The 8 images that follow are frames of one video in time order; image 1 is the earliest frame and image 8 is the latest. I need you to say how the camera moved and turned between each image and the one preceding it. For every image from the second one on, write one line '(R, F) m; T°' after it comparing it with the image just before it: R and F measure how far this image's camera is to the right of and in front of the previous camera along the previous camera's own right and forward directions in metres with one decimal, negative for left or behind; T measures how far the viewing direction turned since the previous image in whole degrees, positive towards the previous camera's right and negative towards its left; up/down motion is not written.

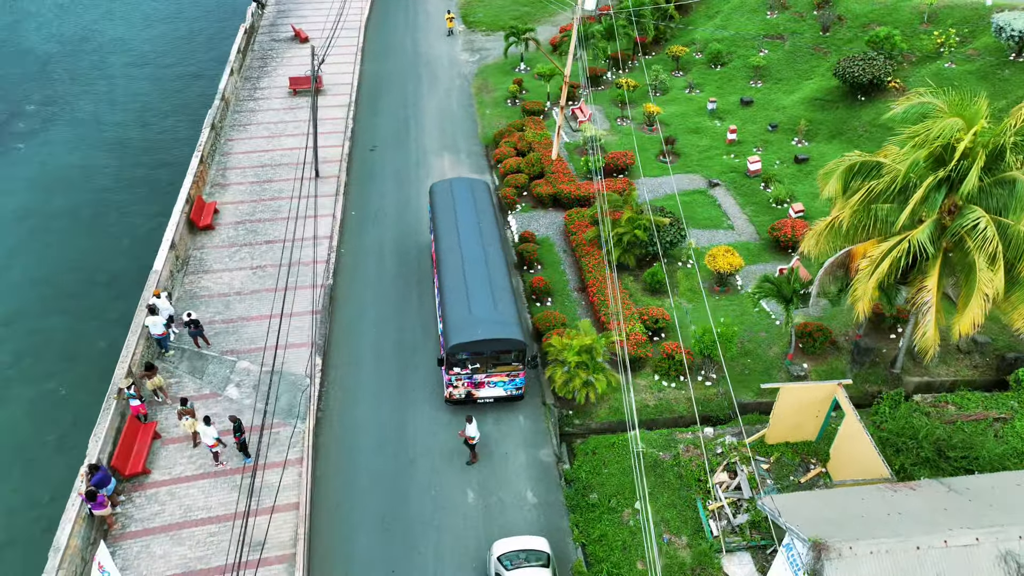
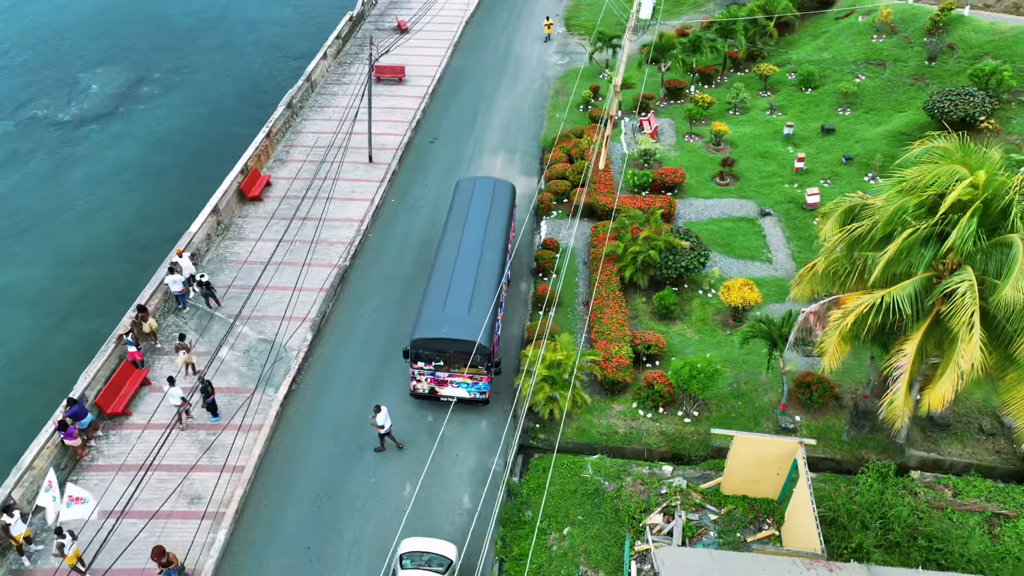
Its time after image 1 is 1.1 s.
(+4.3, +0.7) m; -10°
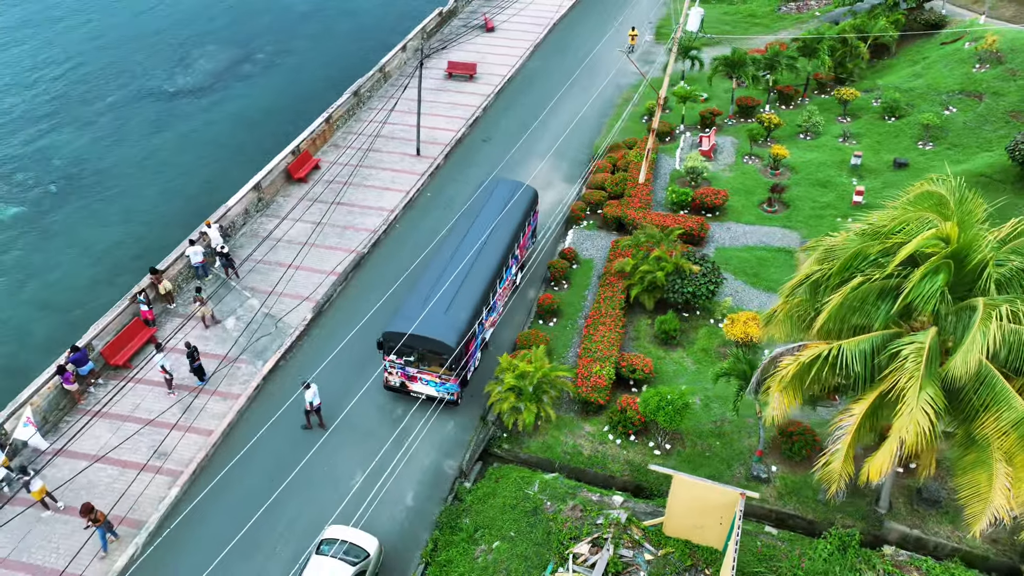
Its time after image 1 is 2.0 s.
(+3.8, +0.6) m; -9°
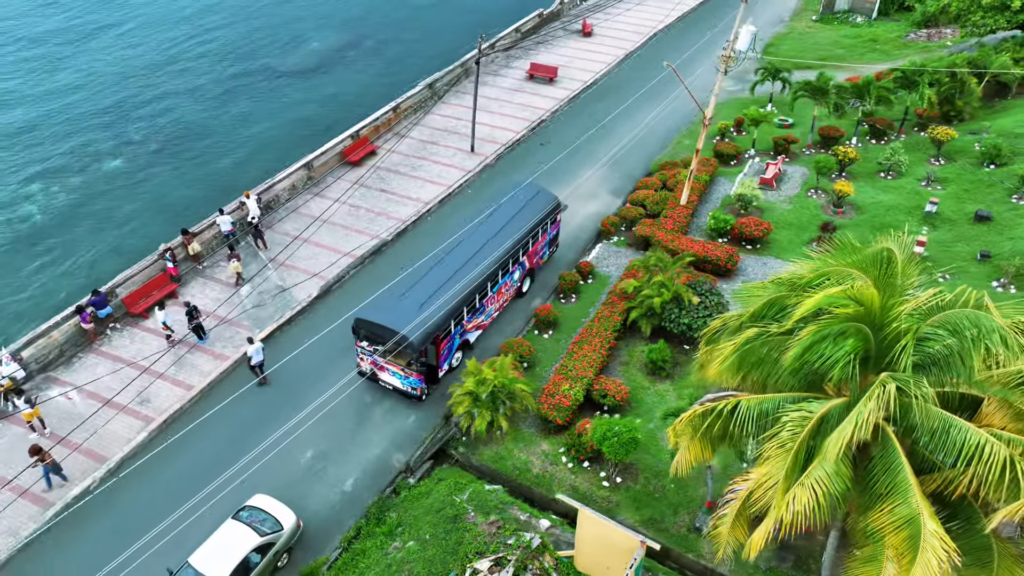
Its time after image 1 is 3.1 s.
(+4.3, +0.7) m; -10°
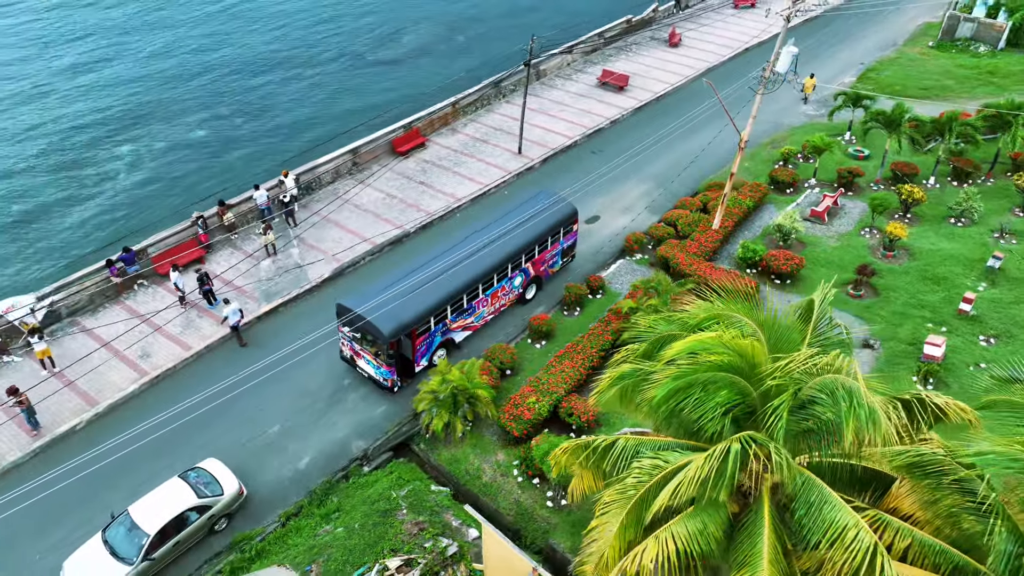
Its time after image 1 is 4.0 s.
(+3.7, +0.5) m; -9°
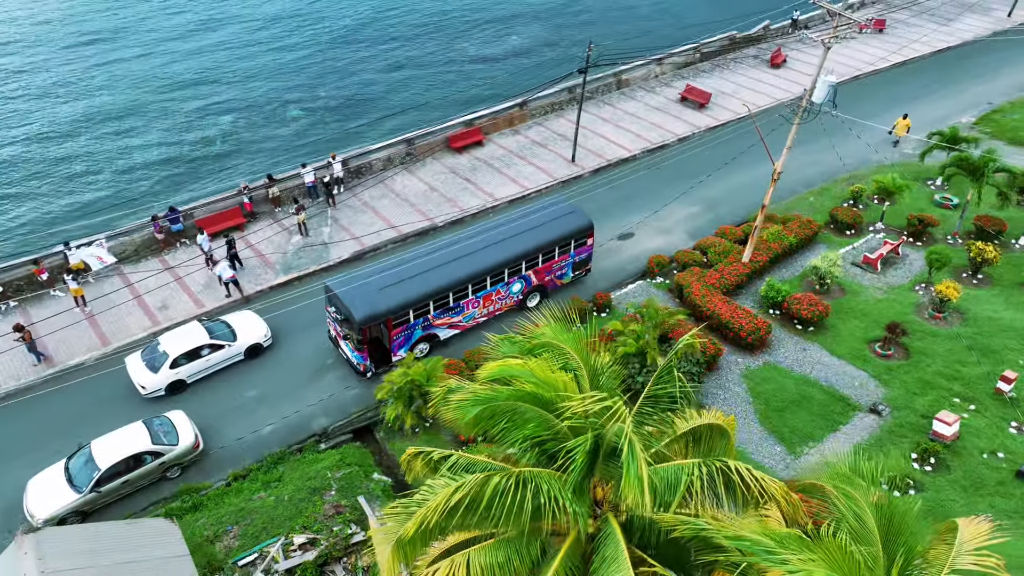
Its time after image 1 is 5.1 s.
(+4.3, +0.6) m; -10°
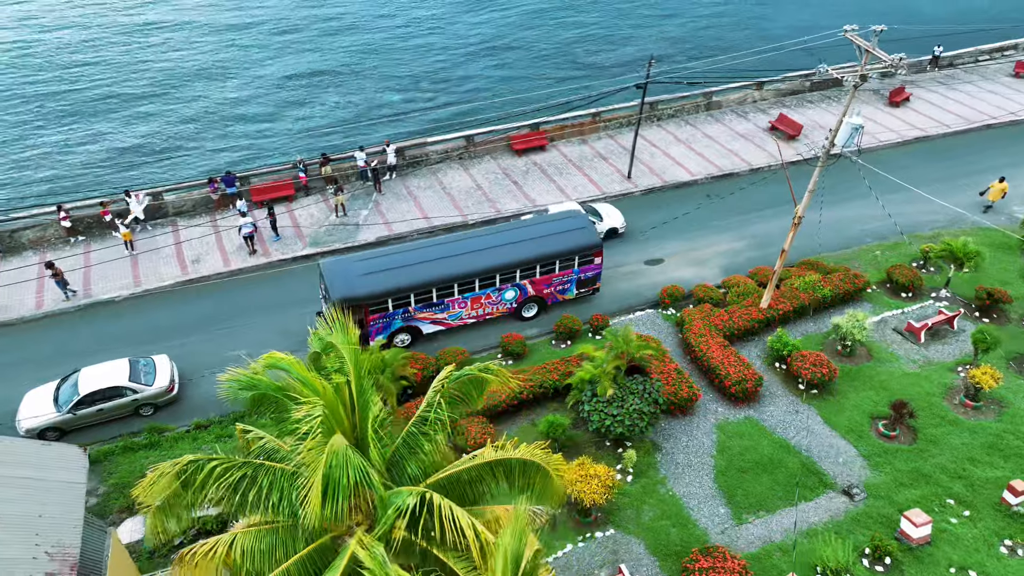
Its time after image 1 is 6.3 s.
(+4.9, +0.7) m; -11°
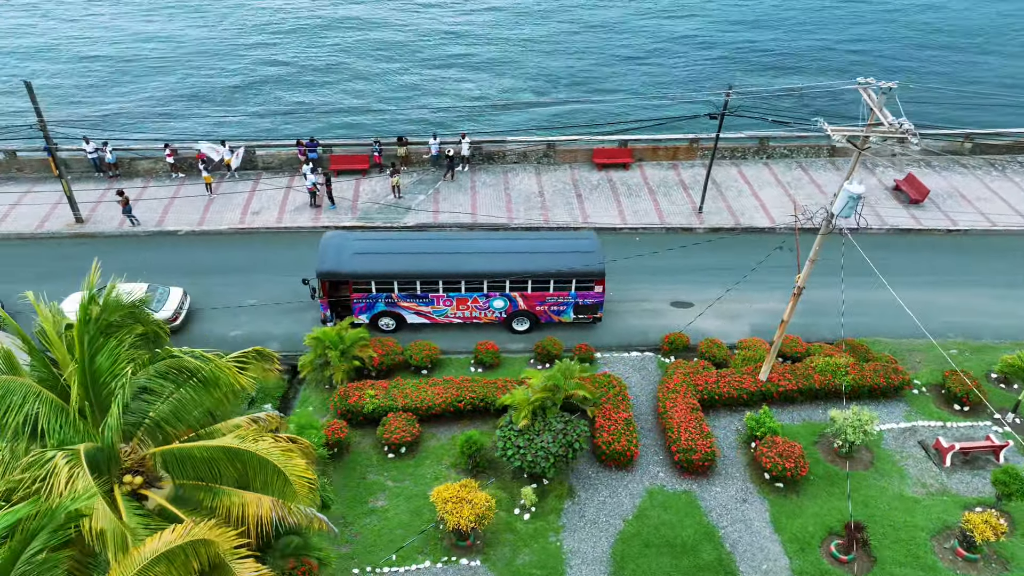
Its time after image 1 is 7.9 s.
(+6.4, +1.3) m; -15°
